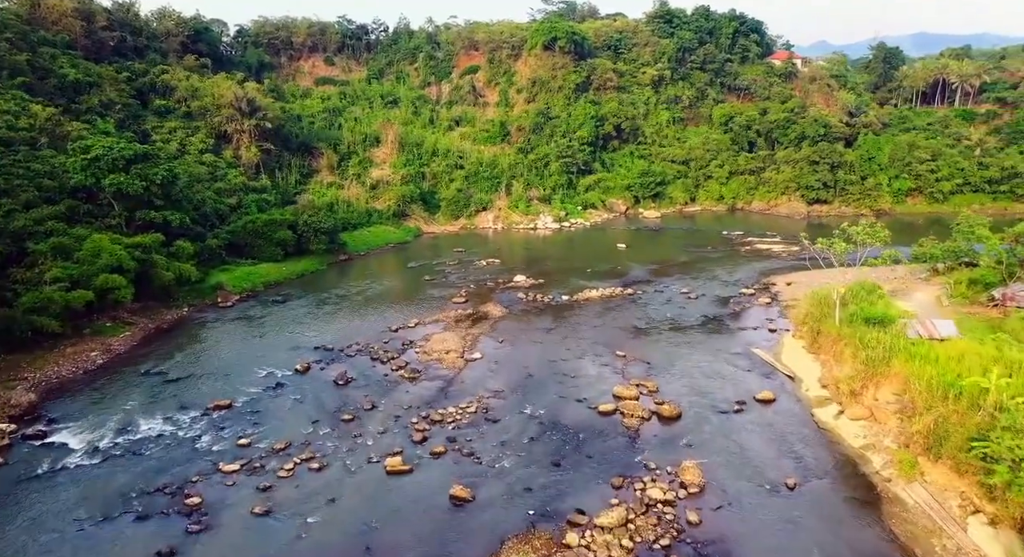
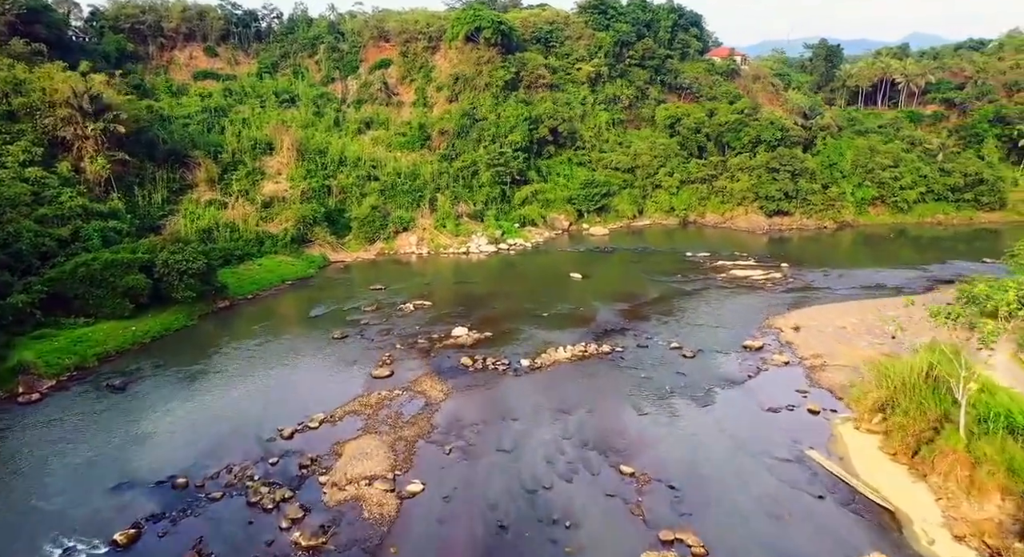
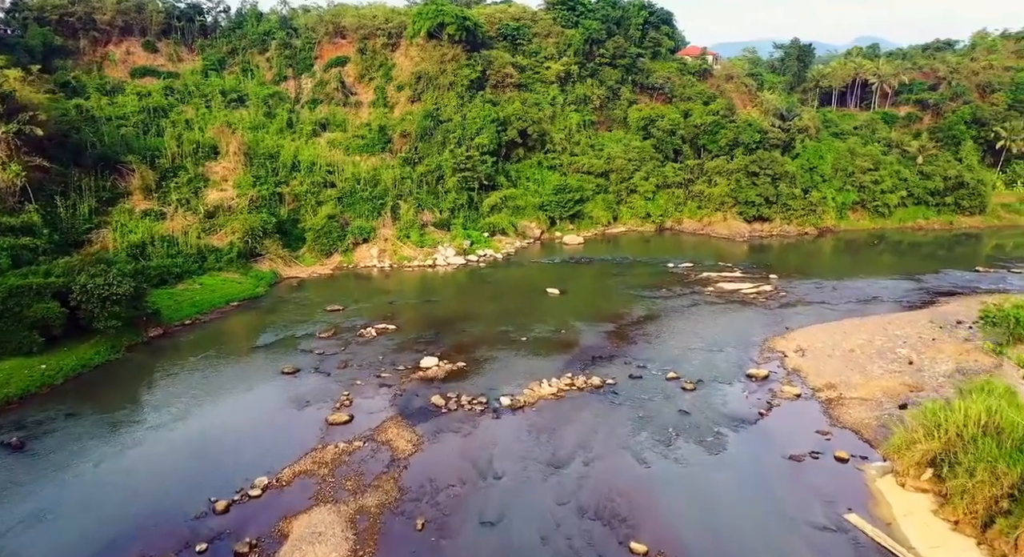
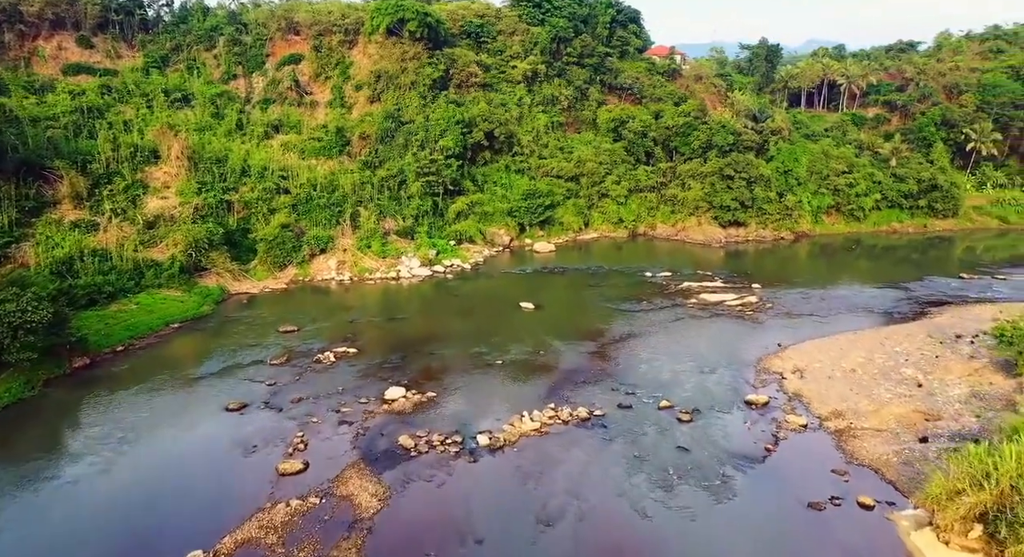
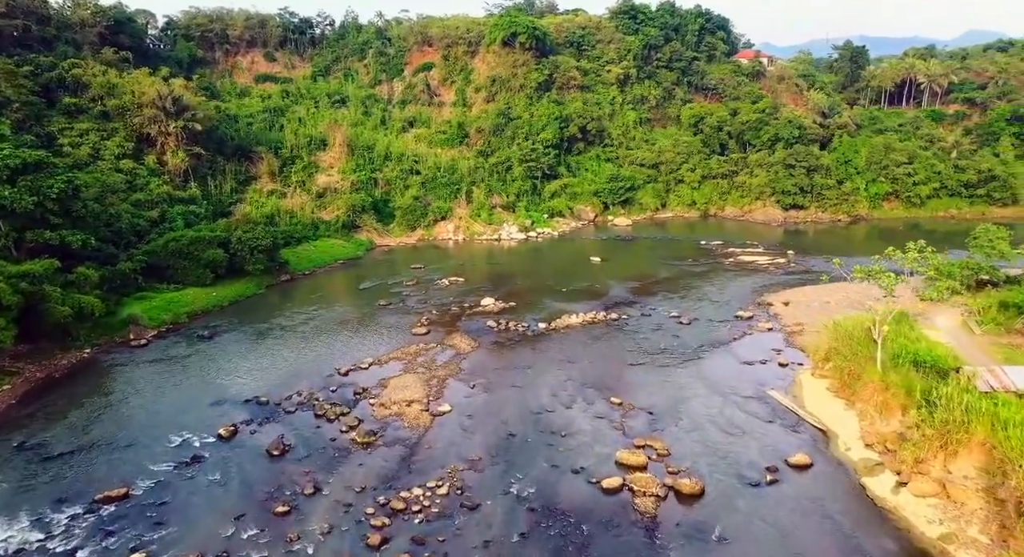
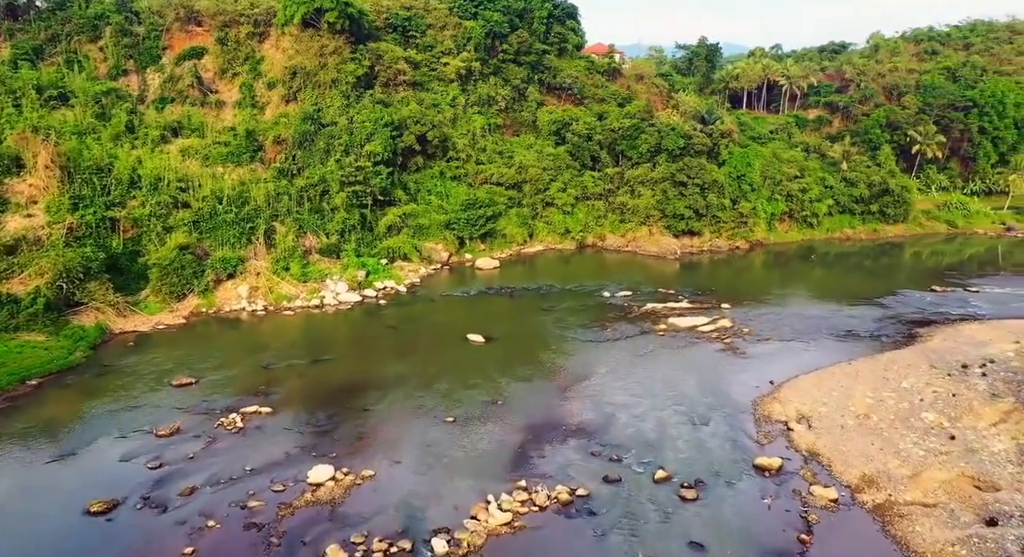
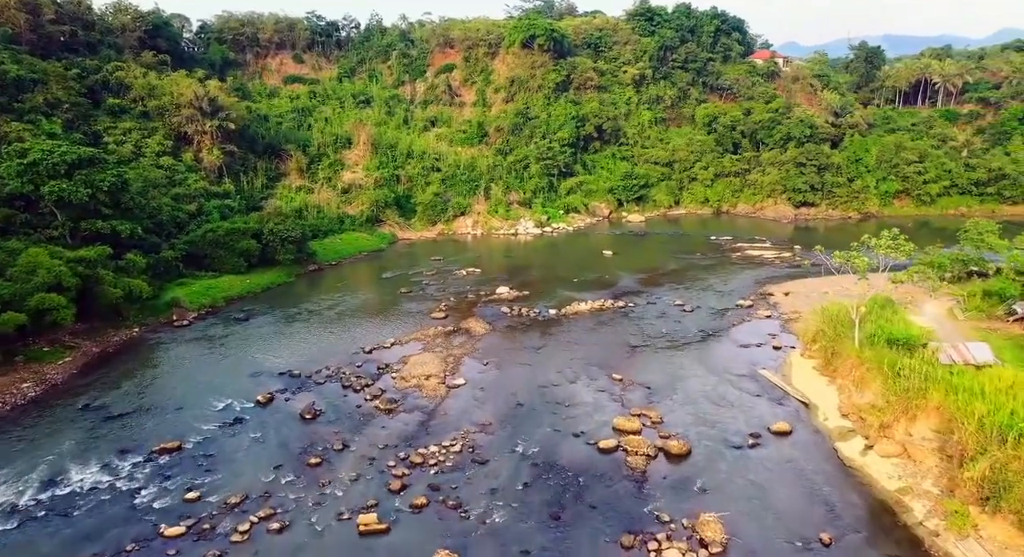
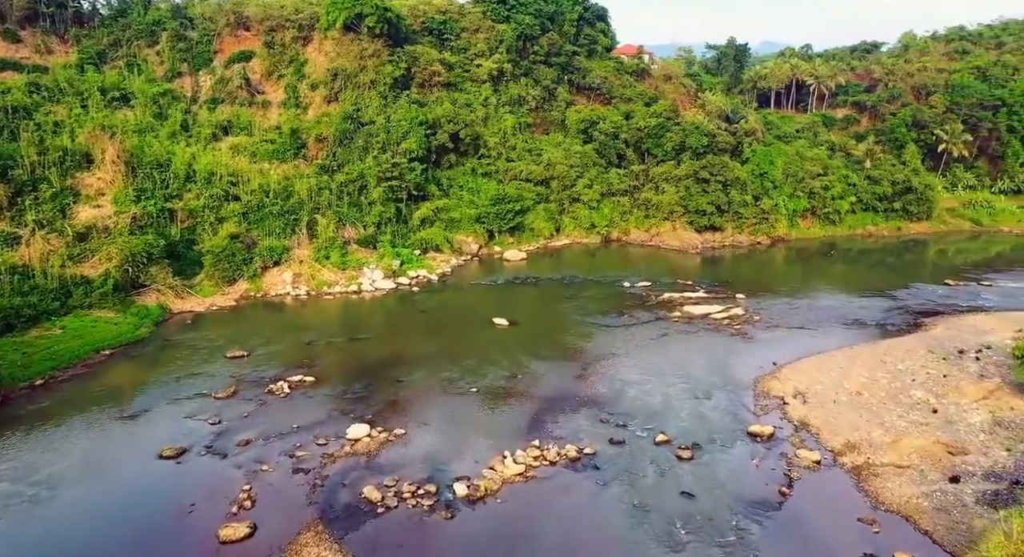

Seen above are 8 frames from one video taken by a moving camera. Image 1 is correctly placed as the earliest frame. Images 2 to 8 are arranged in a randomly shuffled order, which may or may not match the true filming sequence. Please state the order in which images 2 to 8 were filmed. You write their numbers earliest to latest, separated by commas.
7, 5, 2, 3, 4, 8, 6
